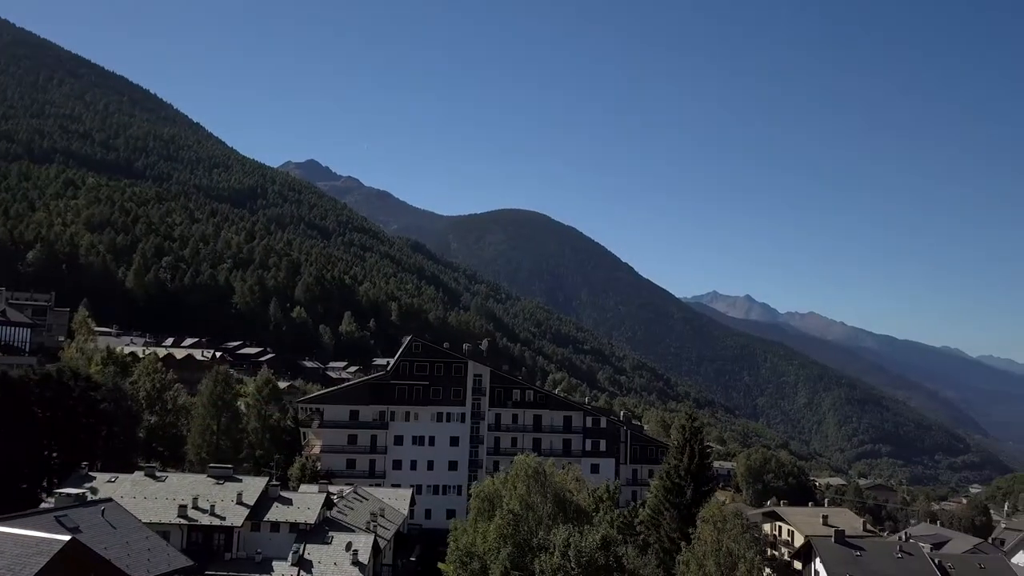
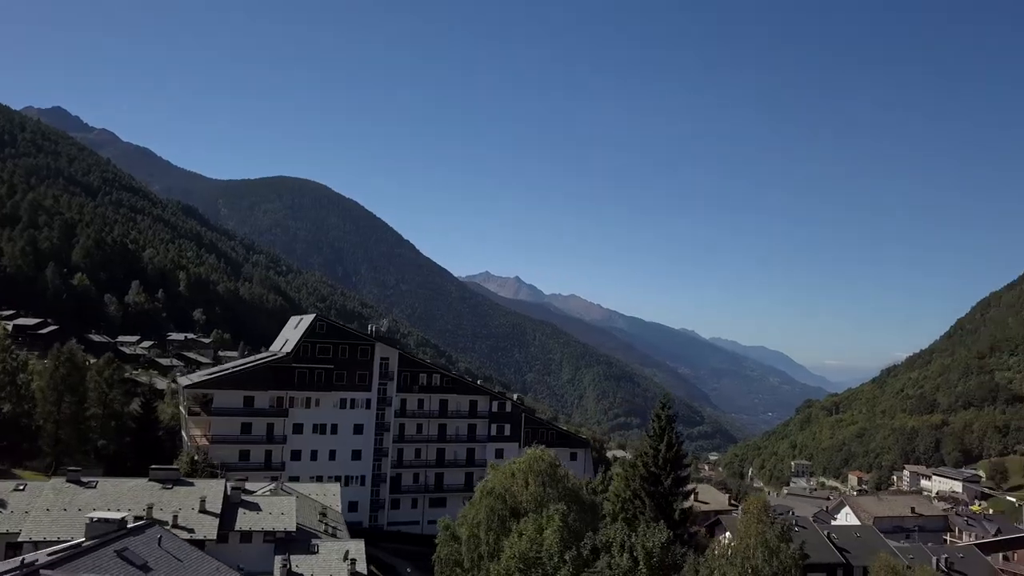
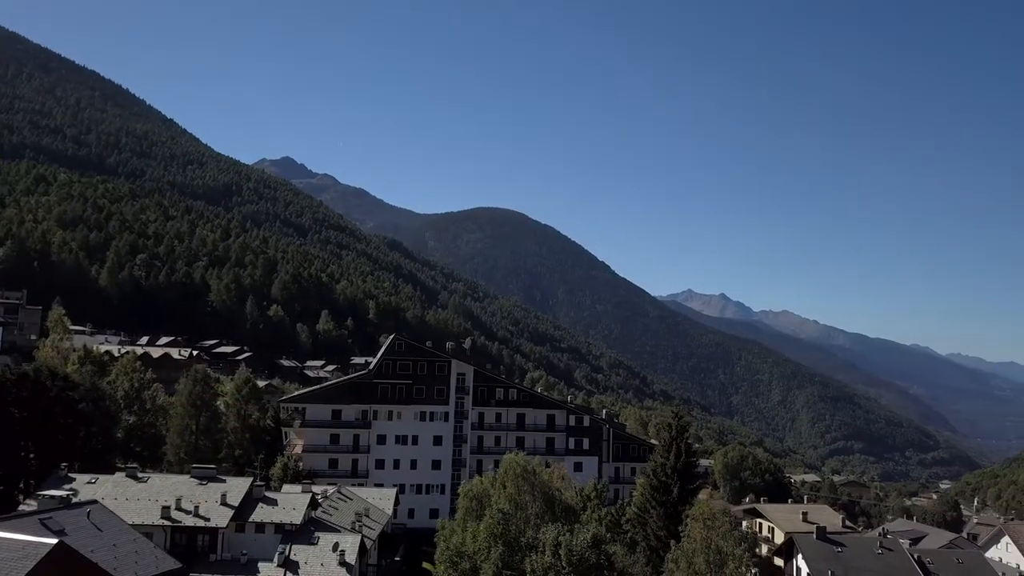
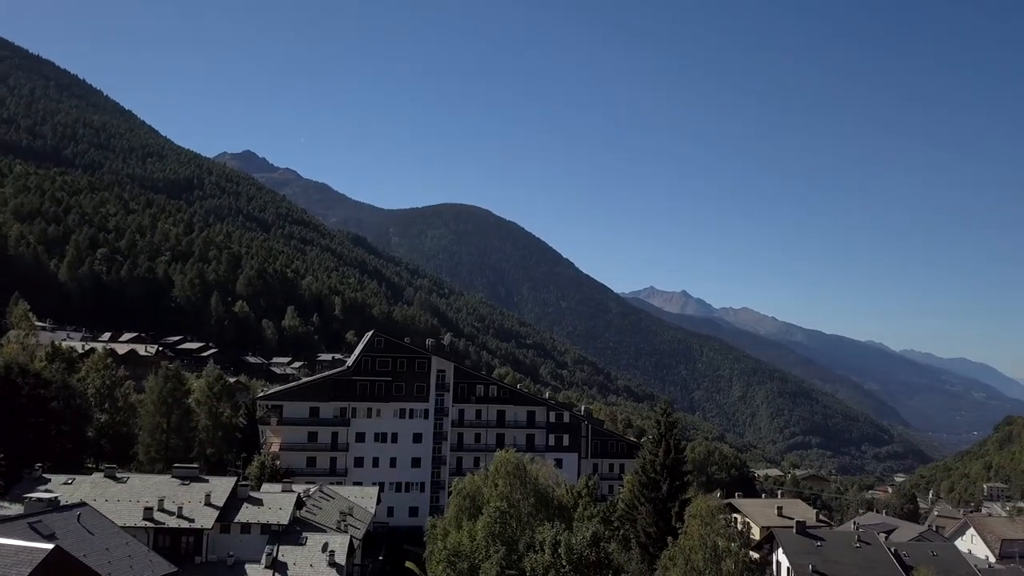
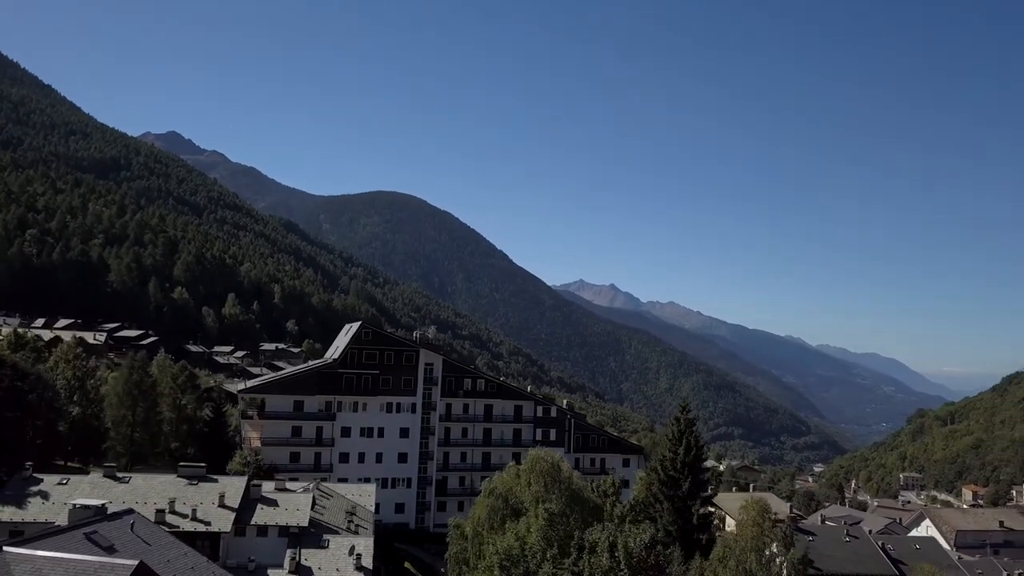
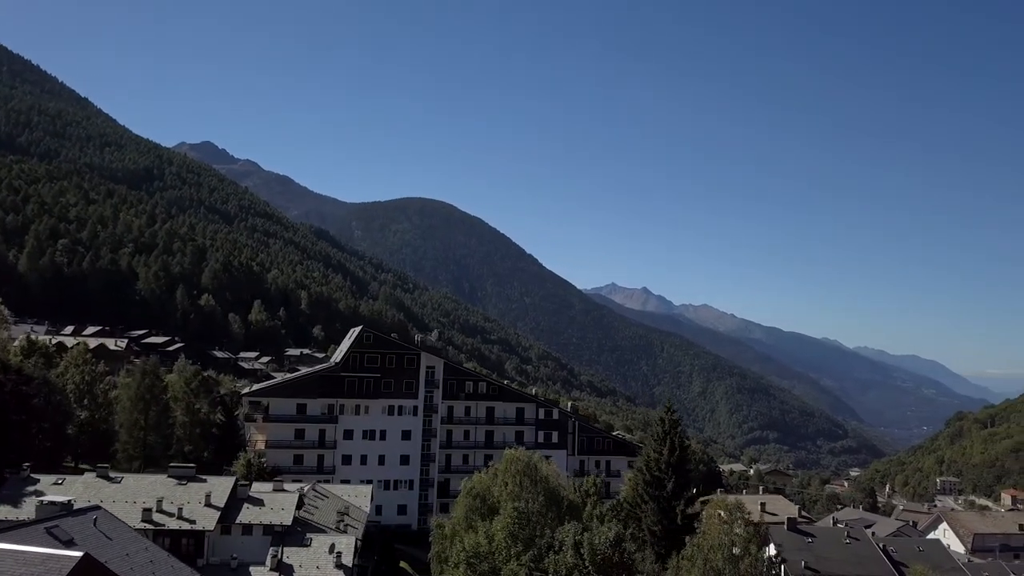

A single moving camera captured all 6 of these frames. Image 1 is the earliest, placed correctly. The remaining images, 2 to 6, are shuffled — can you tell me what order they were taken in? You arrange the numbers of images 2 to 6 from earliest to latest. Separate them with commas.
3, 4, 6, 5, 2
